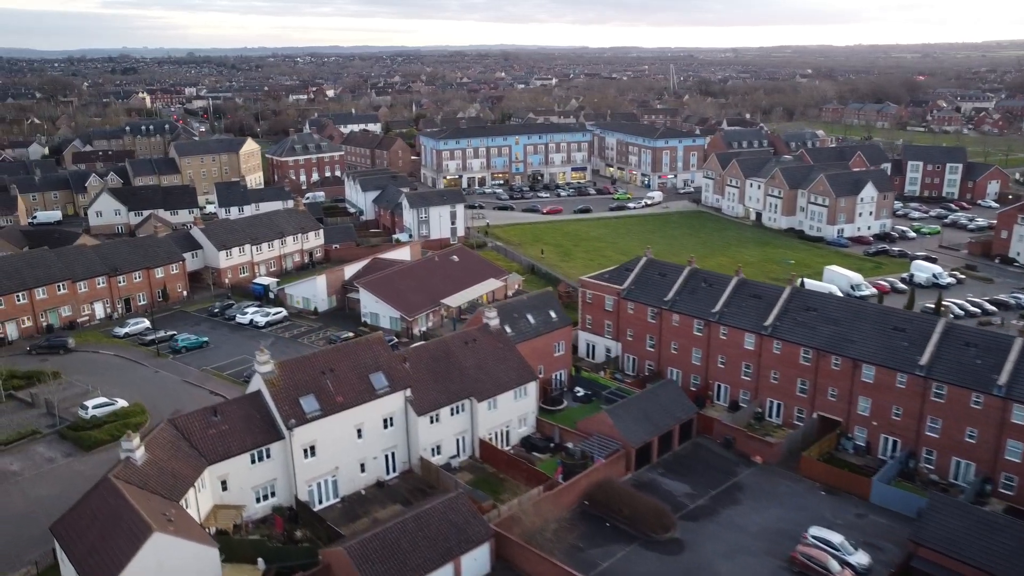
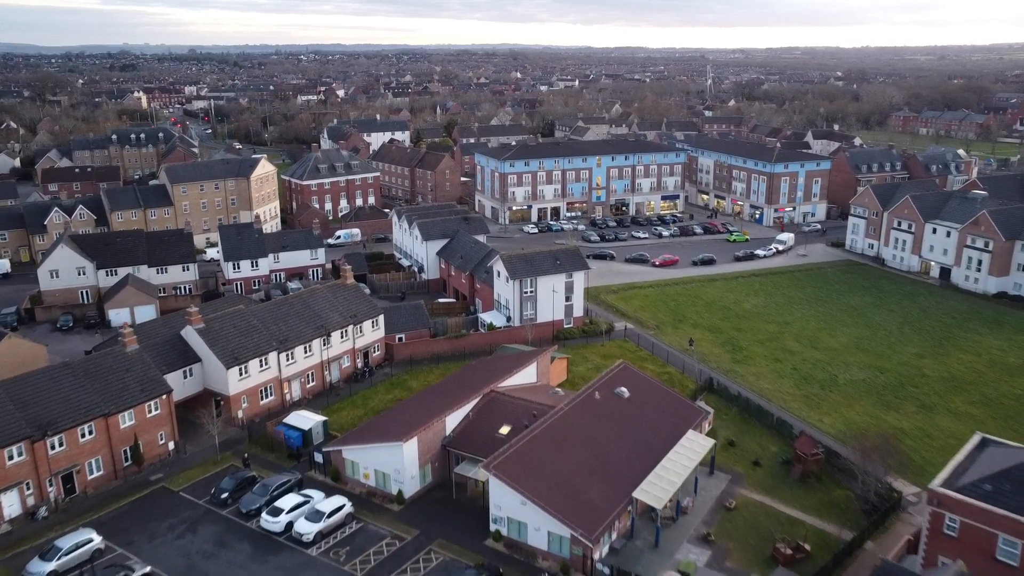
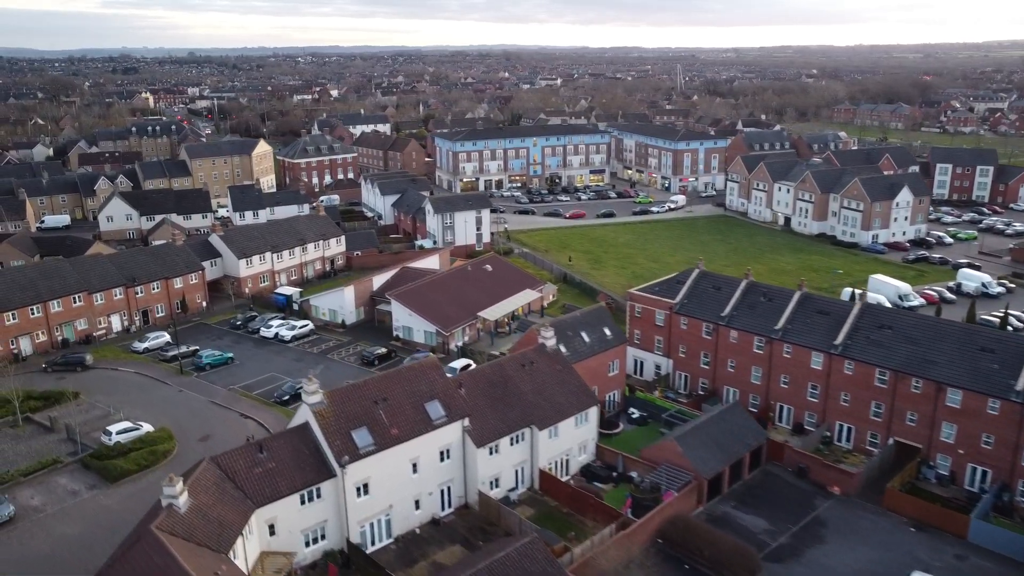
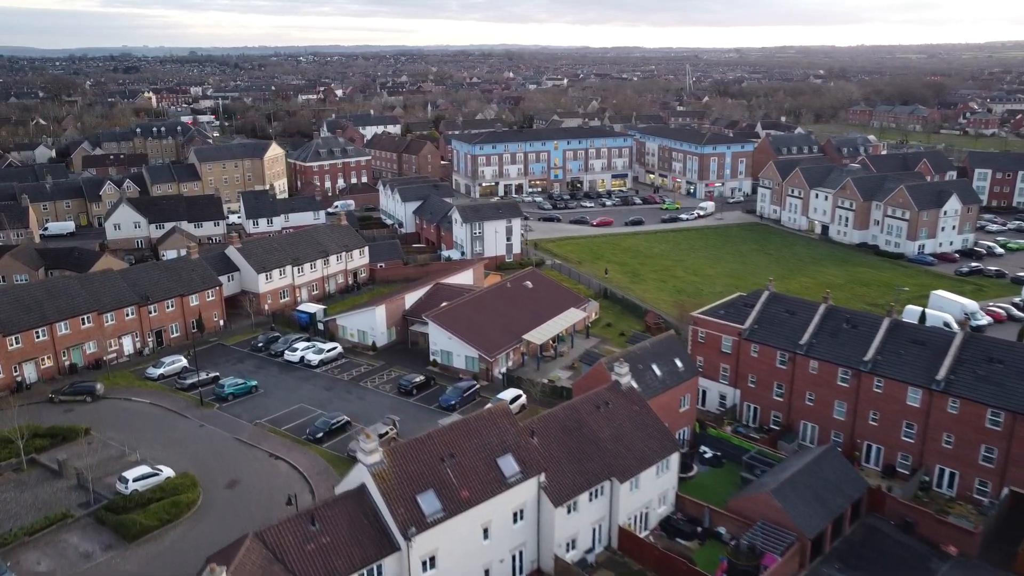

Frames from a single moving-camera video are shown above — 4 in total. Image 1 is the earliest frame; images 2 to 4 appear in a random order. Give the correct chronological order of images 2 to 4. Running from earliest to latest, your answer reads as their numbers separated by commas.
3, 4, 2
